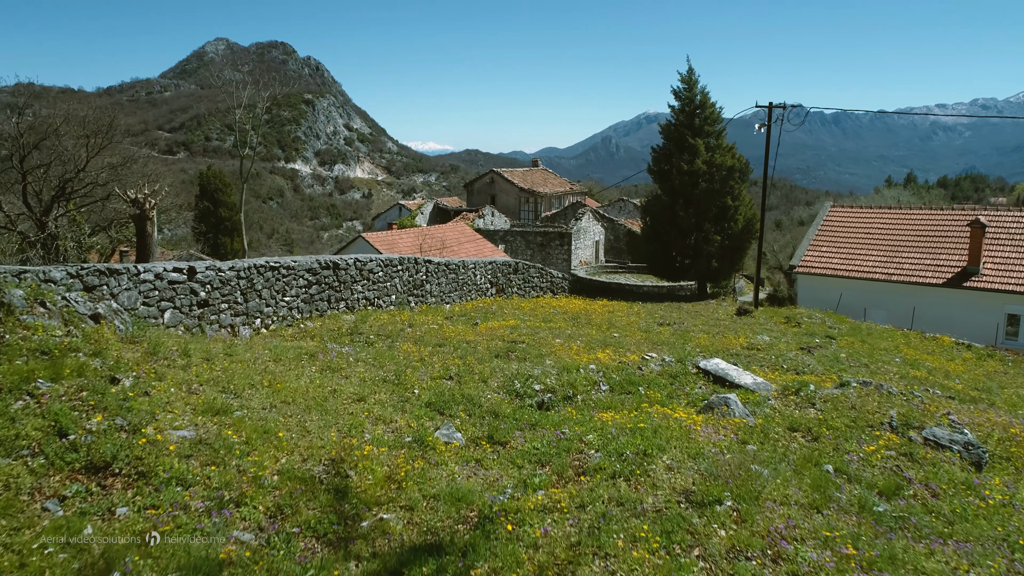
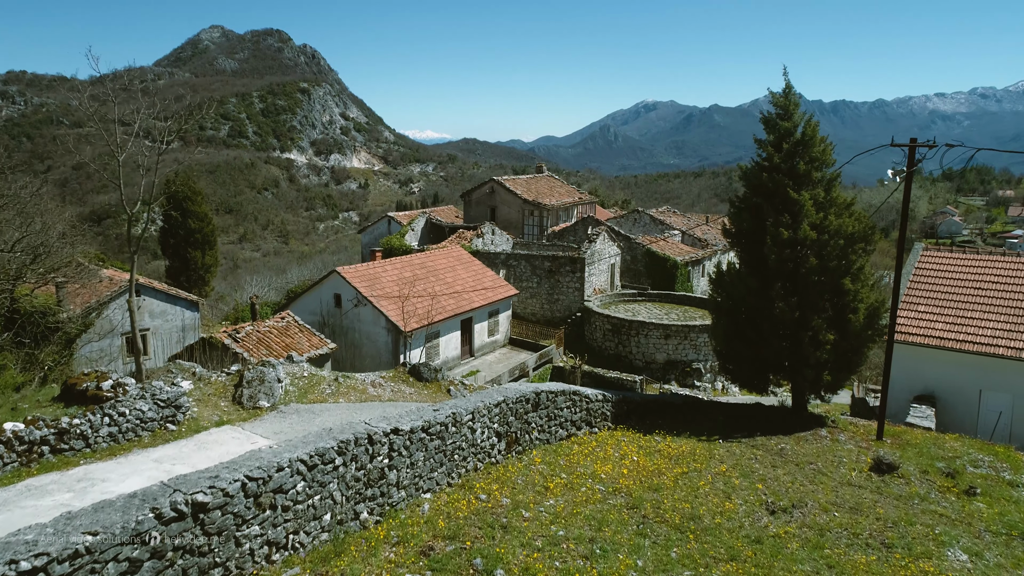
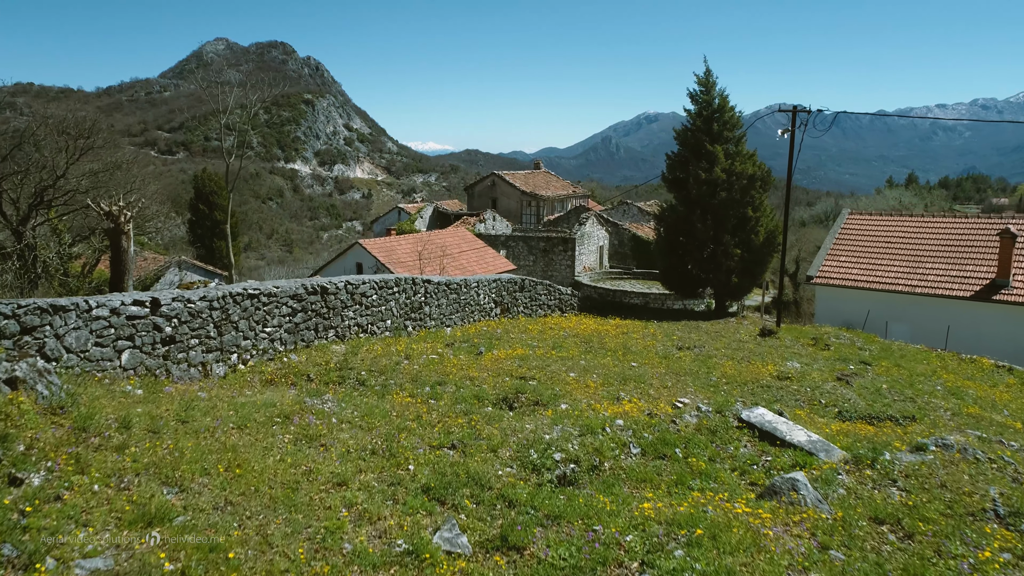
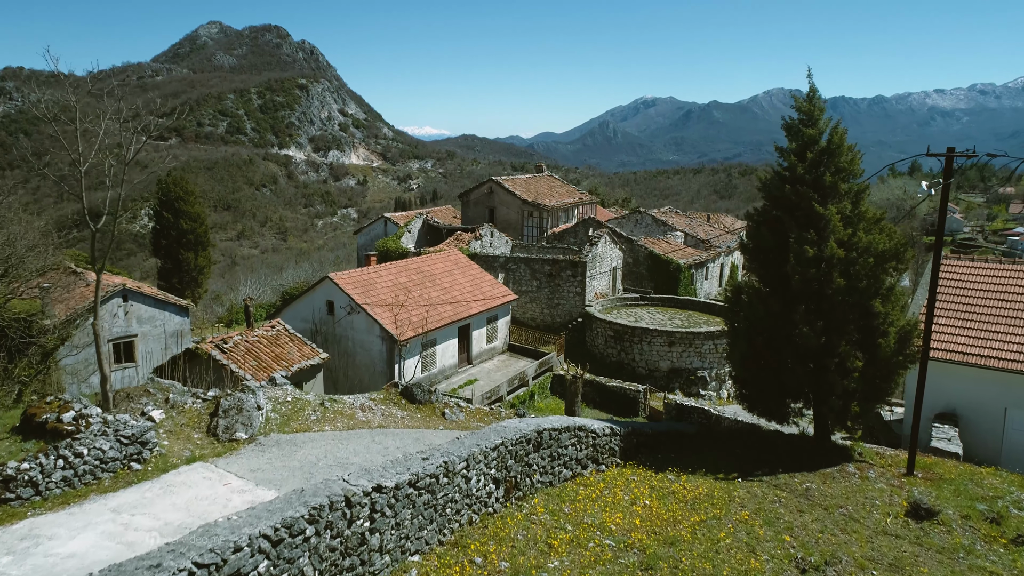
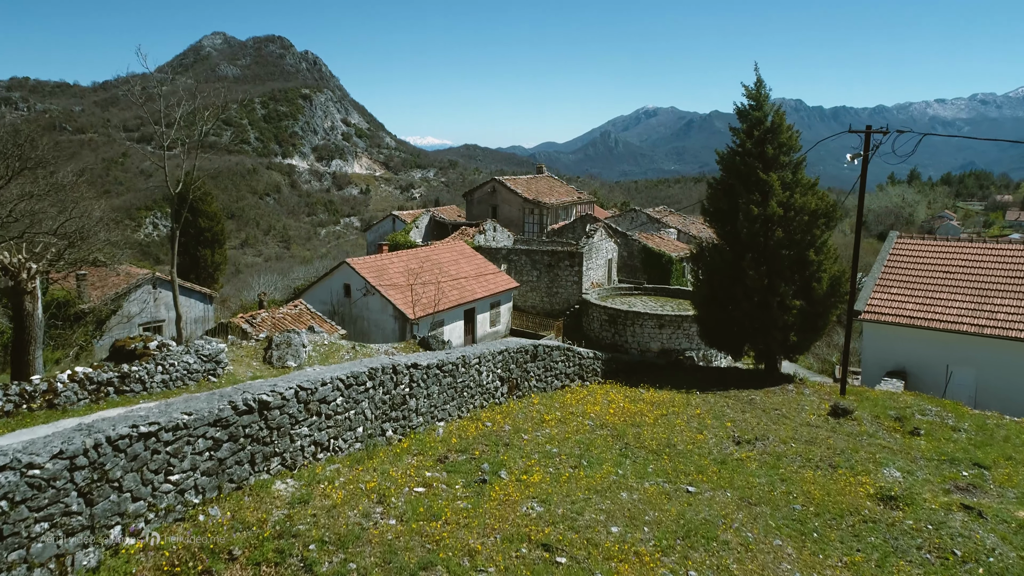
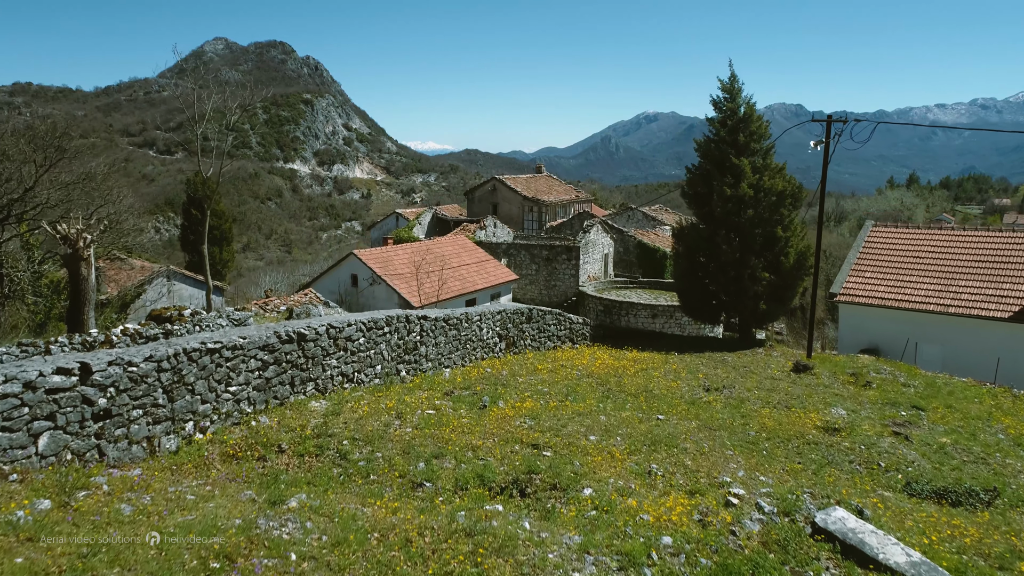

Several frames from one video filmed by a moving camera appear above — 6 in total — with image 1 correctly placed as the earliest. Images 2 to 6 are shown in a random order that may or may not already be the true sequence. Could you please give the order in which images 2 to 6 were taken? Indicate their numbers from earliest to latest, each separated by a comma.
3, 6, 5, 2, 4
